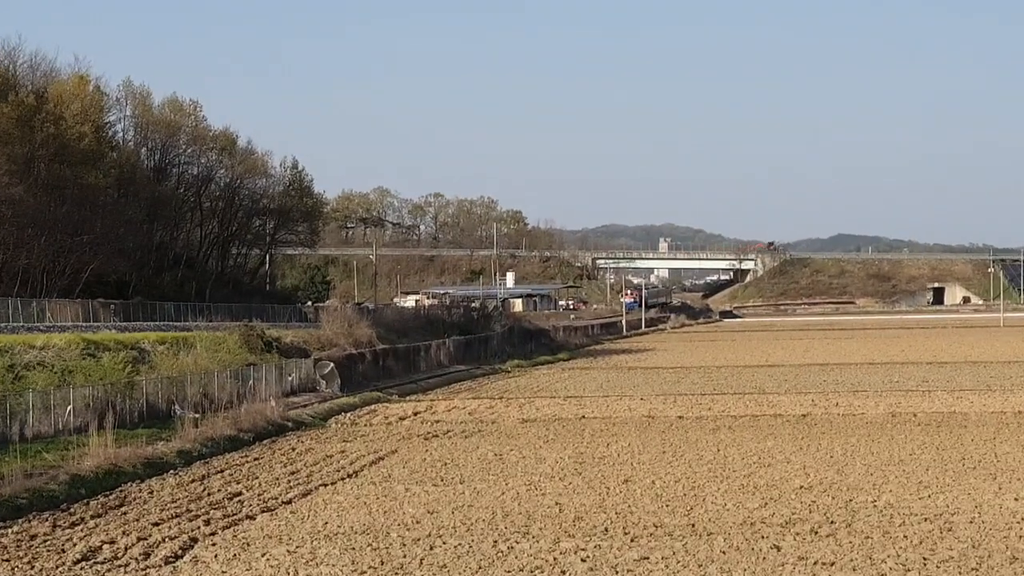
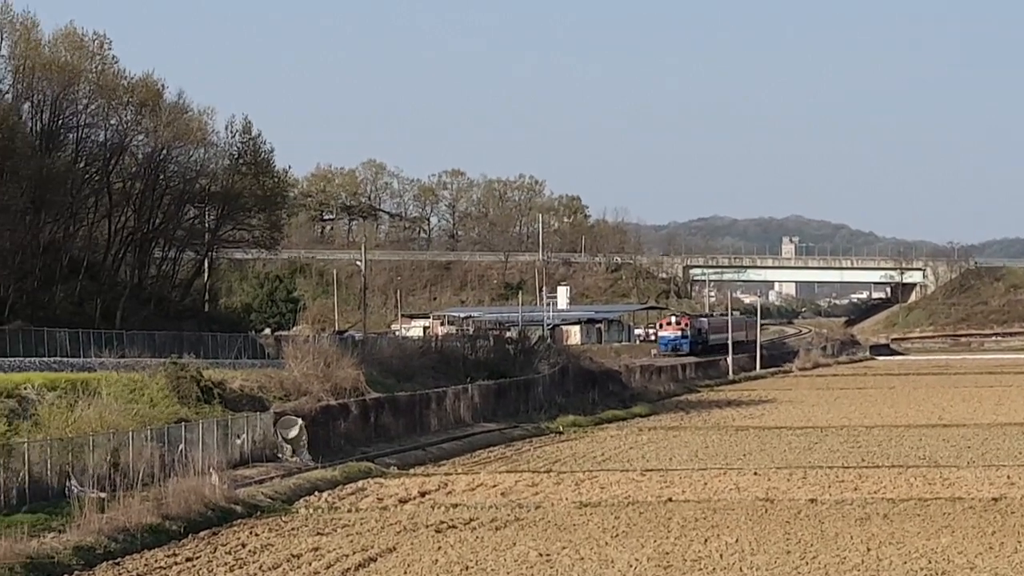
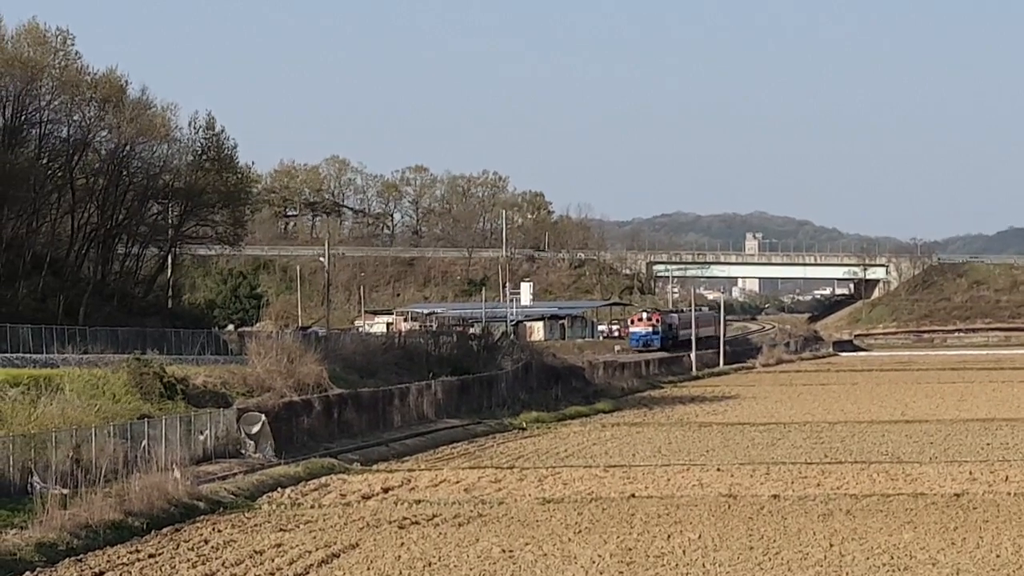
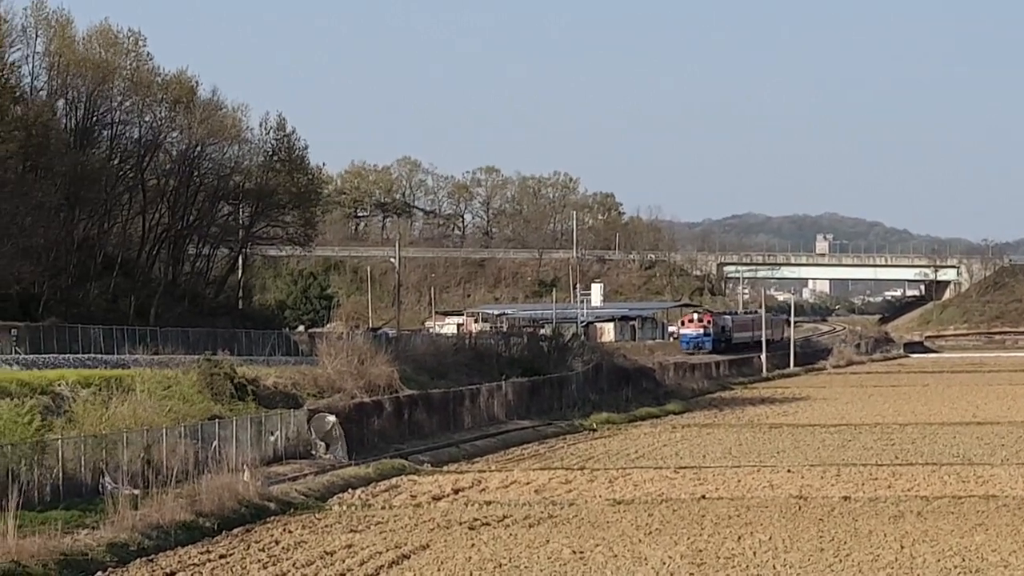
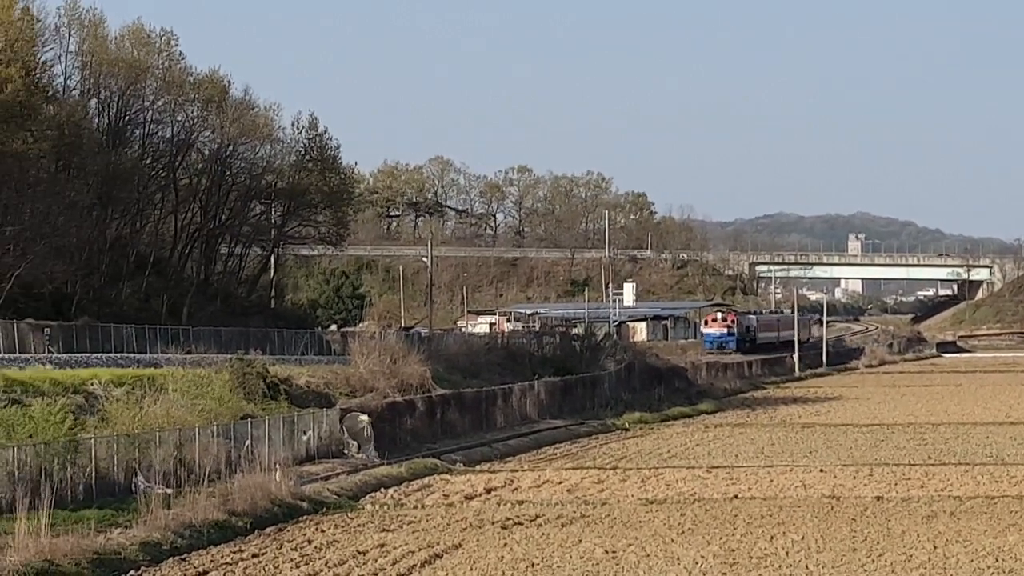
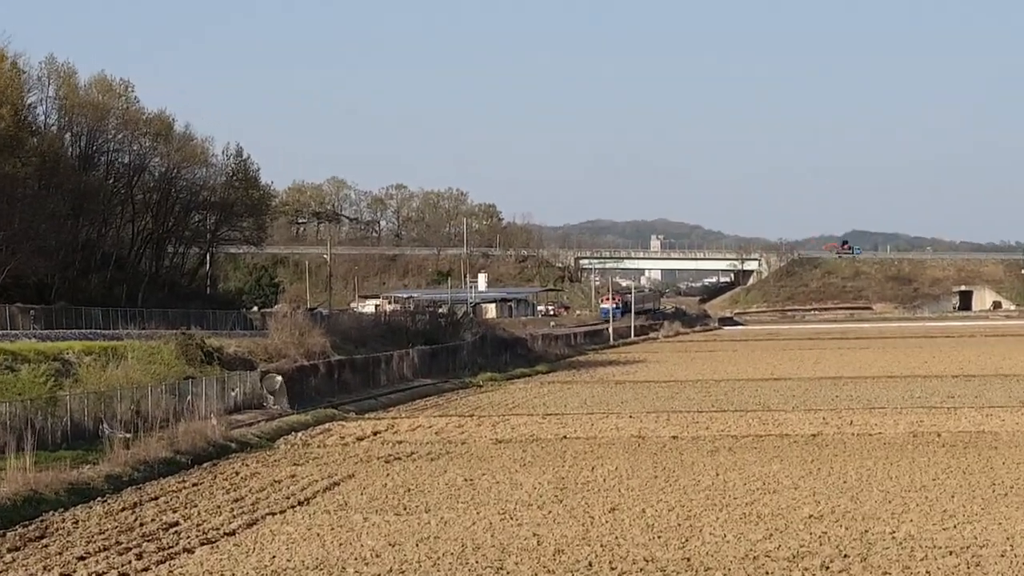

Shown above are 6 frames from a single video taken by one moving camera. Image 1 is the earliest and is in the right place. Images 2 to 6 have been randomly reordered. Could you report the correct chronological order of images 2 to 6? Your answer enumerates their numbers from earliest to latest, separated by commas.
6, 3, 2, 4, 5
